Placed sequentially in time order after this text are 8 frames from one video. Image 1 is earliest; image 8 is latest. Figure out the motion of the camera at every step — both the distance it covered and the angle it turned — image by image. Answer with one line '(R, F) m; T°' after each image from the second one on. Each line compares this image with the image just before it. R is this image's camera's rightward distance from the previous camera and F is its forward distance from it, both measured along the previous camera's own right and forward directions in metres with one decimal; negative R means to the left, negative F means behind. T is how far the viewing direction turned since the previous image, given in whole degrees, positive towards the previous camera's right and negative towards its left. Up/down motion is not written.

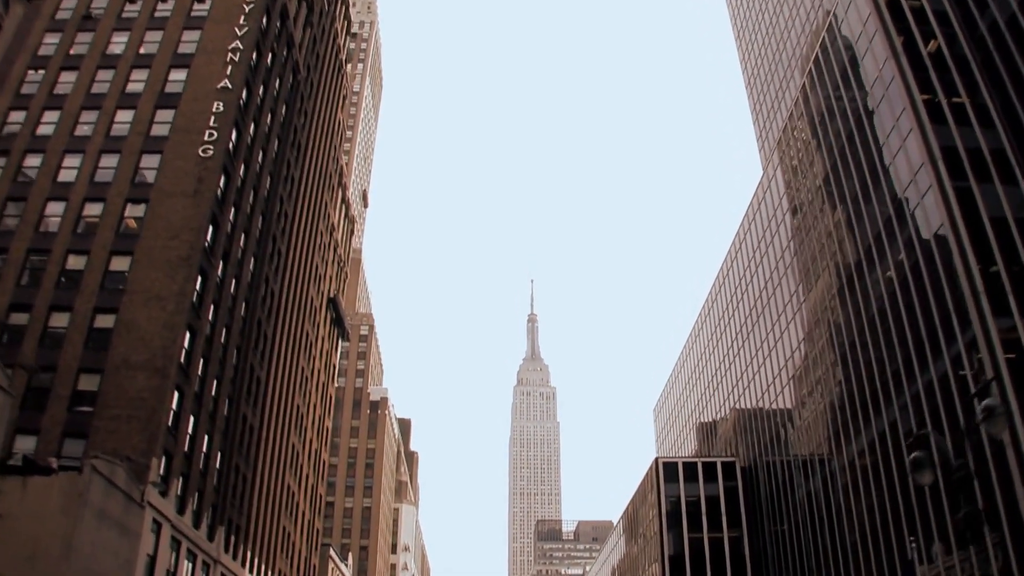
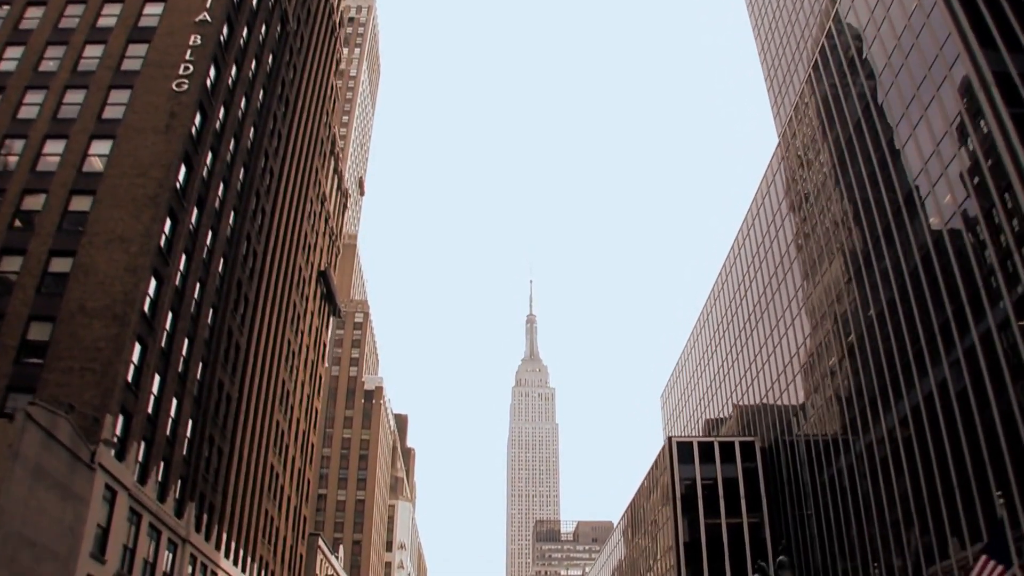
(-0.3, +5.0) m; 0°
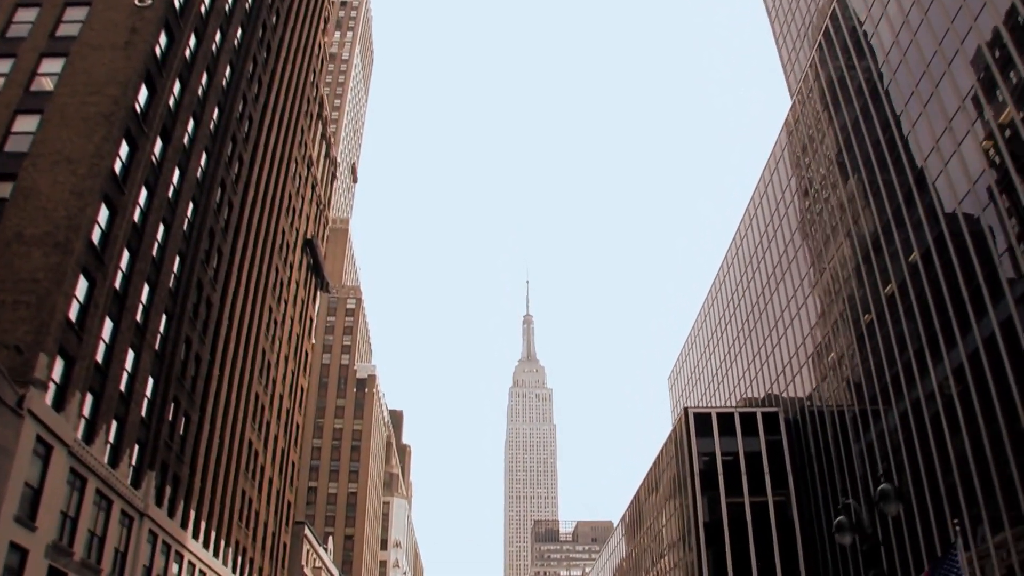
(-0.3, +5.4) m; 0°
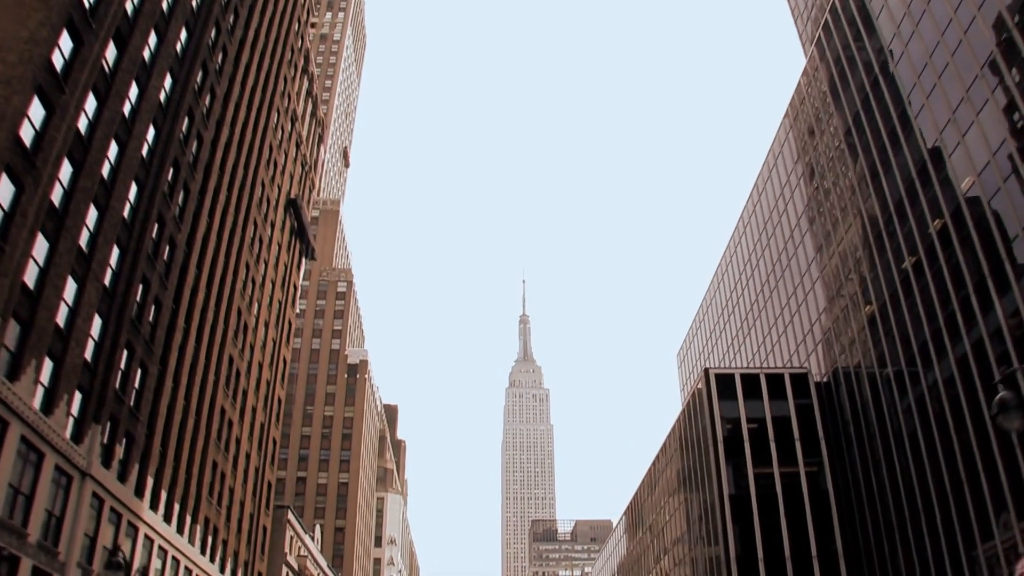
(-0.4, +5.6) m; 0°
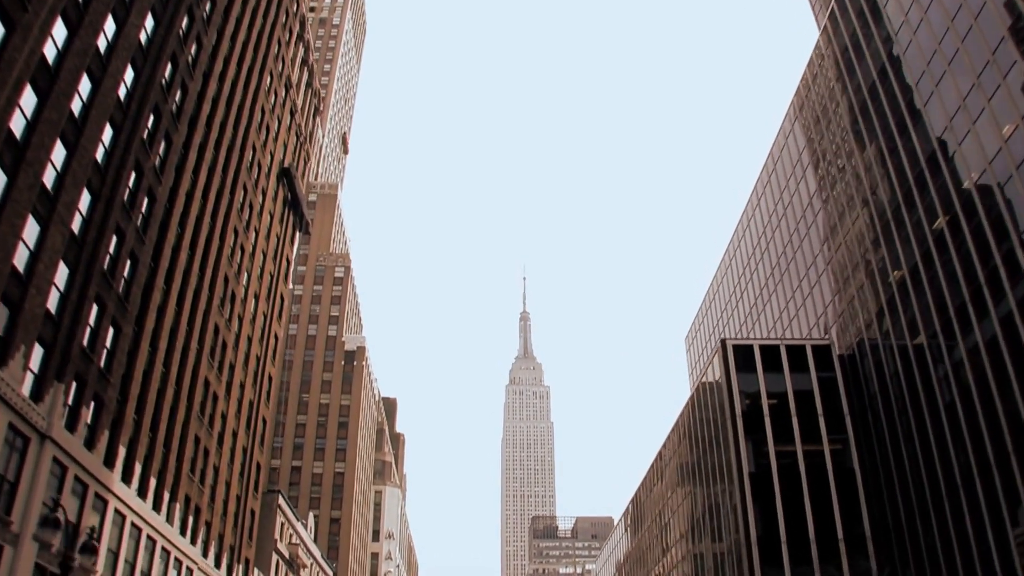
(-0.2, +3.3) m; 0°
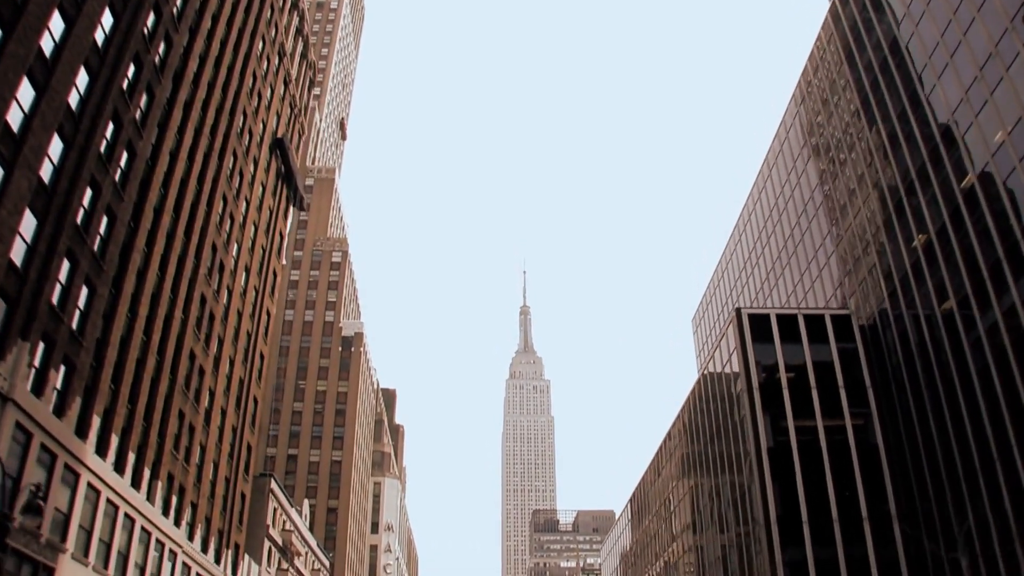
(-0.2, +2.7) m; 0°
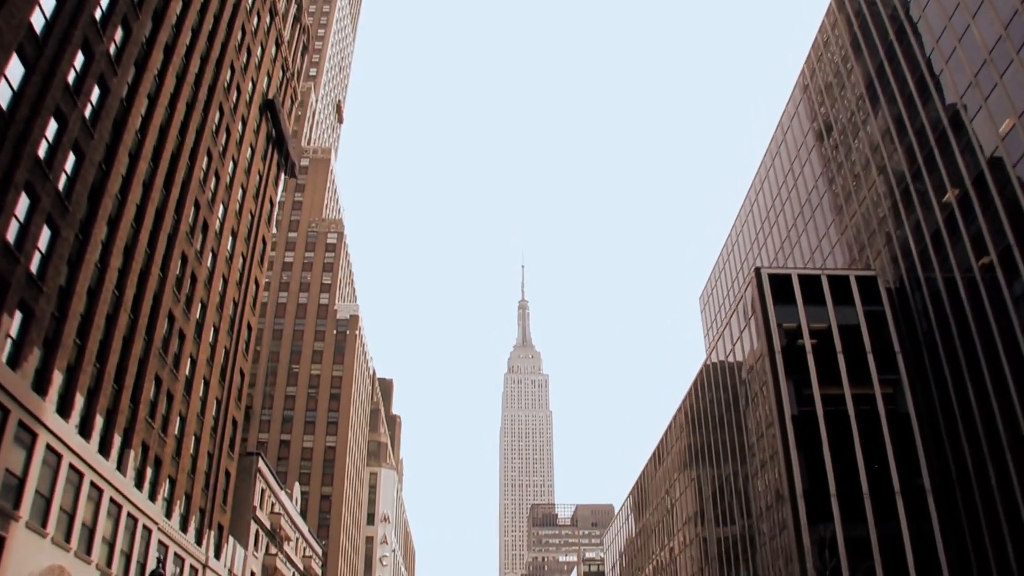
(-0.2, +3.3) m; 0°
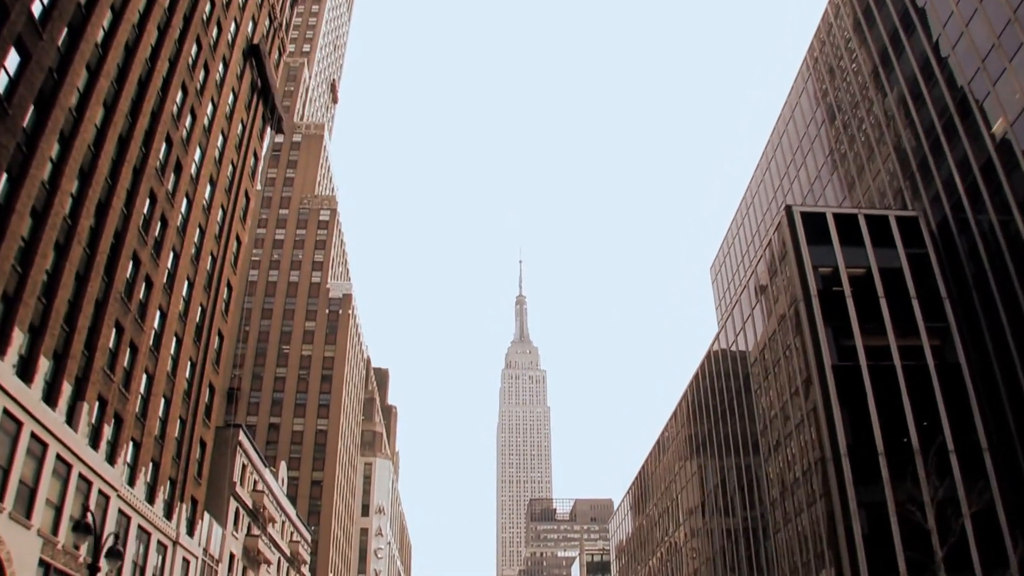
(-0.2, +4.4) m; 0°
